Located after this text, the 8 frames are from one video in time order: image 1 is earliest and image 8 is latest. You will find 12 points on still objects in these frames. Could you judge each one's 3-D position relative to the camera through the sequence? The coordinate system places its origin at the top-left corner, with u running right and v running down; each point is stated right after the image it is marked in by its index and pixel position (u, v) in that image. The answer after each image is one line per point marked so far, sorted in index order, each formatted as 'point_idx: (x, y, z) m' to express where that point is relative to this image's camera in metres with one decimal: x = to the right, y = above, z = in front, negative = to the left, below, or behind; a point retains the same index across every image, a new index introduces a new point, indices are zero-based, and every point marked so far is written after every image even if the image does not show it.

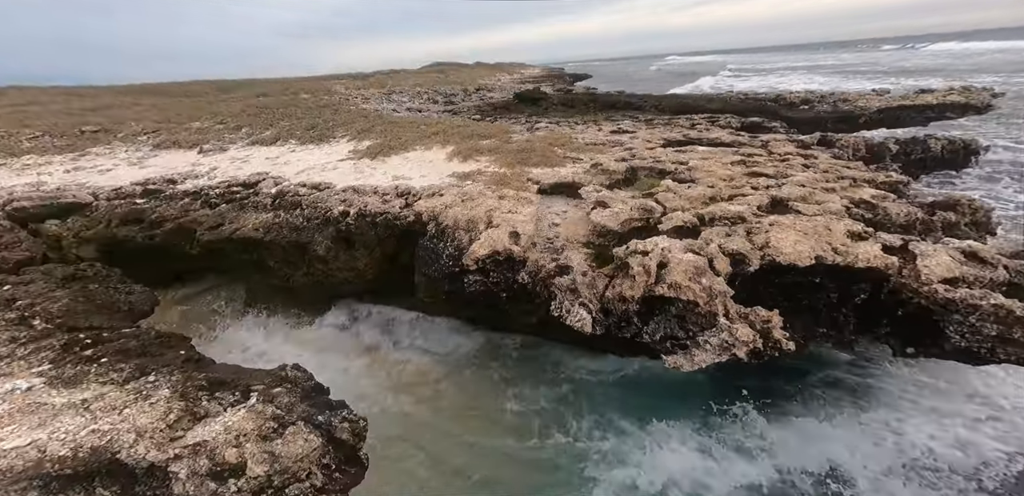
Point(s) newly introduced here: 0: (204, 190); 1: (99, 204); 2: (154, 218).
0: (-11.7, +2.3, +17.8) m
1: (-15.2, +1.3, +17.2) m
2: (-12.0, +0.5, +15.8) m
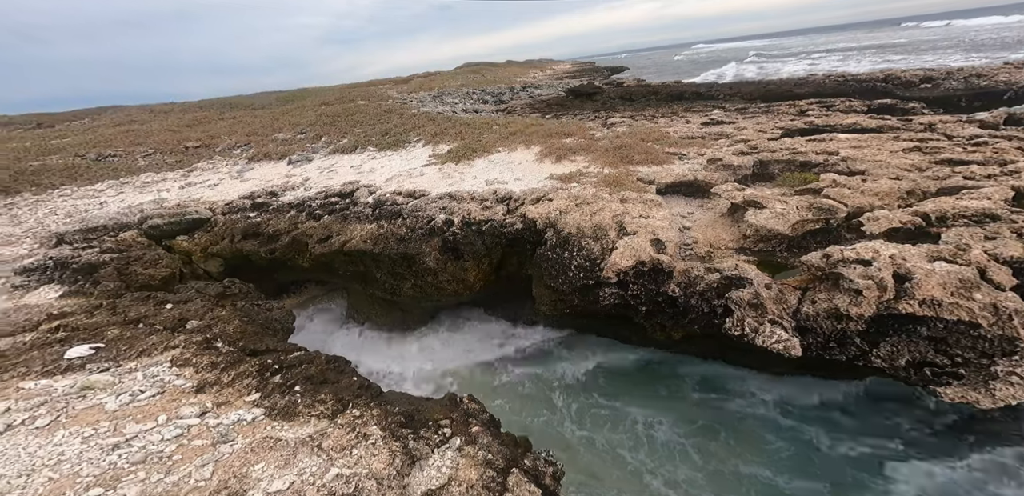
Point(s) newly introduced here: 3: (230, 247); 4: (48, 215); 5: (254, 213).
0: (-8.4, +2.0, +18.4) m
1: (-11.9, +0.9, +18.1) m
2: (-8.9, +0.1, +16.4) m
3: (-10.0, -0.3, +16.5) m
4: (-18.3, +1.0, +18.4) m
5: (-10.5, +1.3, +18.3) m
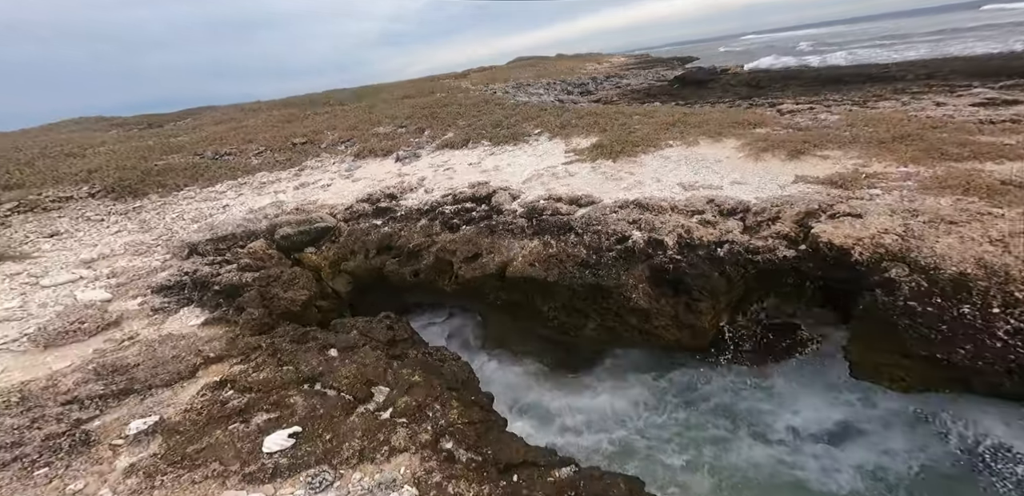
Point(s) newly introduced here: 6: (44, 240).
0: (-2.8, +1.6, +16.4) m
1: (-6.3, +0.6, +16.5) m
2: (-3.6, -0.3, +14.5) m
3: (-4.7, -0.7, +14.7) m
4: (-12.7, +0.8, +17.5) m
5: (-5.0, +1.0, +16.5) m
6: (-16.5, +0.2, +16.0) m
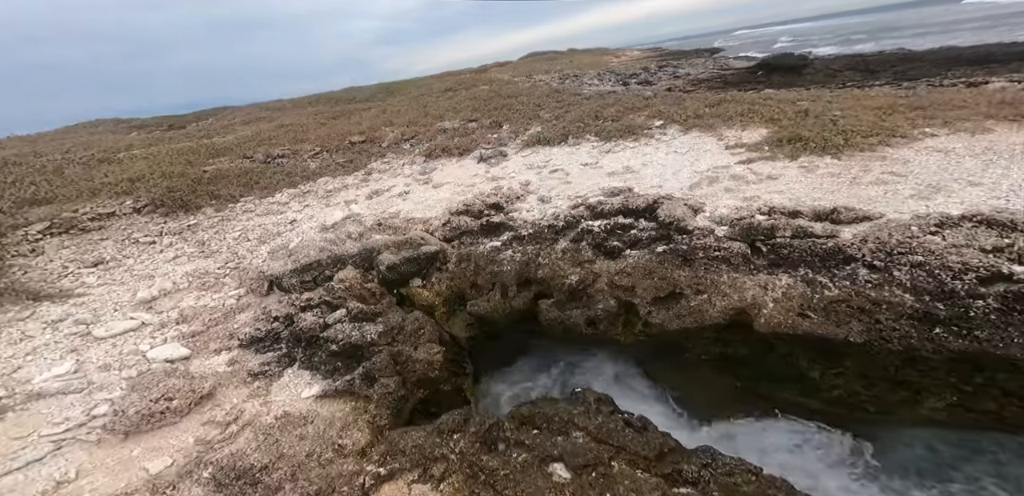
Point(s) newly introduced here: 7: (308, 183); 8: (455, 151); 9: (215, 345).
0: (+1.7, +0.9, +12.9) m
1: (-1.8, -0.1, +13.1) m
2: (+0.9, -1.0, +11.0) m
3: (-0.2, -1.4, +11.3) m
4: (-8.2, -0.1, +14.2) m
5: (-0.4, +0.2, +13.0) m
6: (-12.0, -0.7, +12.7) m
7: (-8.4, +2.7, +18.9) m
8: (-2.5, +4.1, +20.2) m
9: (-7.3, -2.2, +11.1) m
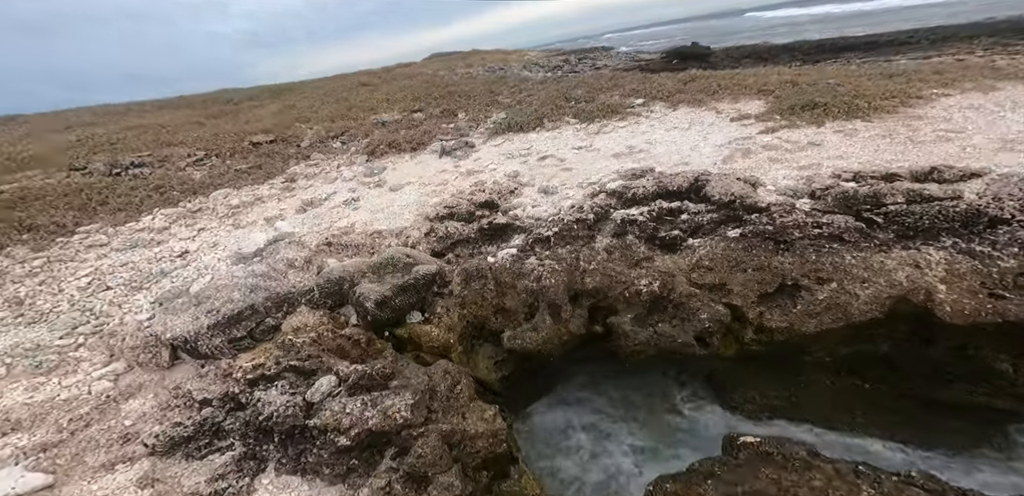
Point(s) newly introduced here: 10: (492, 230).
0: (+2.0, +1.0, +10.5) m
1: (-1.3, -0.5, +9.8) m
2: (+1.9, -1.0, +8.5) m
3: (+0.8, -1.5, +8.5) m
4: (-7.7, -1.1, +9.2) m
5: (0.0, +0.1, +10.1) m
6: (-10.9, -2.1, +6.8) m
7: (-9.5, +1.5, +13.7) m
8: (-4.3, +3.5, +16.4) m
9: (-5.8, -3.0, +6.4) m
10: (-0.5, +0.4, +10.6) m
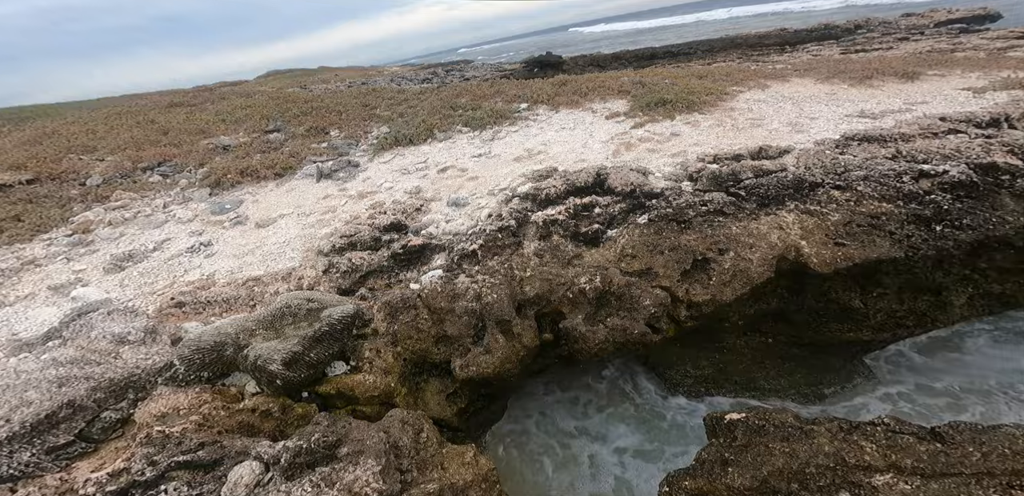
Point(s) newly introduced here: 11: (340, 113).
0: (0.0, +0.8, +10.2) m
1: (-2.6, -1.1, +8.5) m
2: (+0.9, -1.0, +8.3) m
3: (0.0, -1.7, +7.9) m
4: (-8.3, -2.6, +5.9) m
5: (-1.6, -0.4, +9.2) m
6: (-10.4, -3.9, +2.6) m
7: (-11.8, -0.6, +9.6) m
8: (-8.1, +2.0, +13.9) m
9: (-5.4, -4.1, +3.8) m
10: (-2.2, -0.1, +9.5) m
11: (-7.8, +5.7, +19.2) m
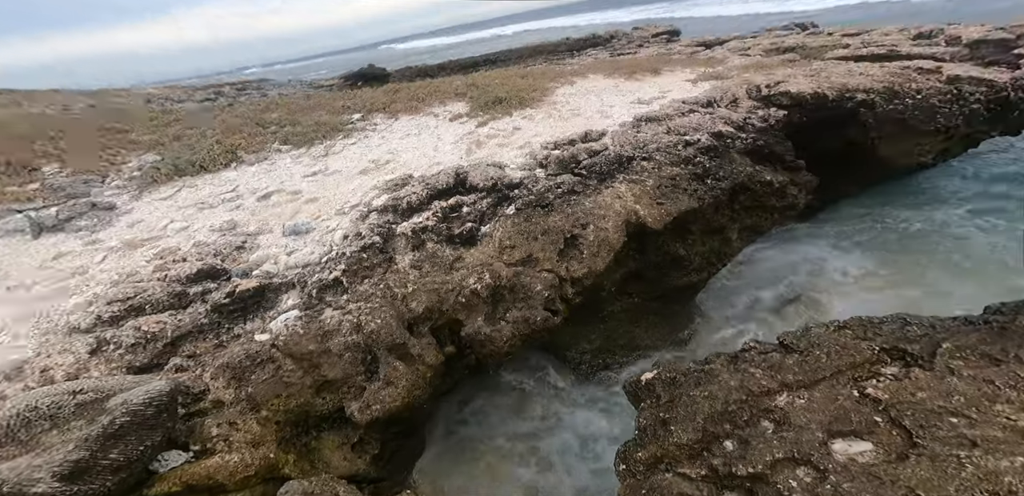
0: (-2.7, +0.4, +9.2) m
1: (-4.2, -1.8, +6.8) m
2: (-0.9, -1.0, +7.7) m
3: (-1.5, -1.9, +7.0) m
4: (-8.4, -4.3, +2.5) m
5: (-3.6, -1.0, +7.8) m
6: (-9.0, -5.8, -1.3) m
7: (-13.2, -3.3, +4.9) m
8: (-11.7, -0.3, +10.2) m
9: (-4.7, -5.0, +1.5) m
10: (-4.4, -0.9, +7.9) m
11: (-13.8, +3.0, +15.4) m
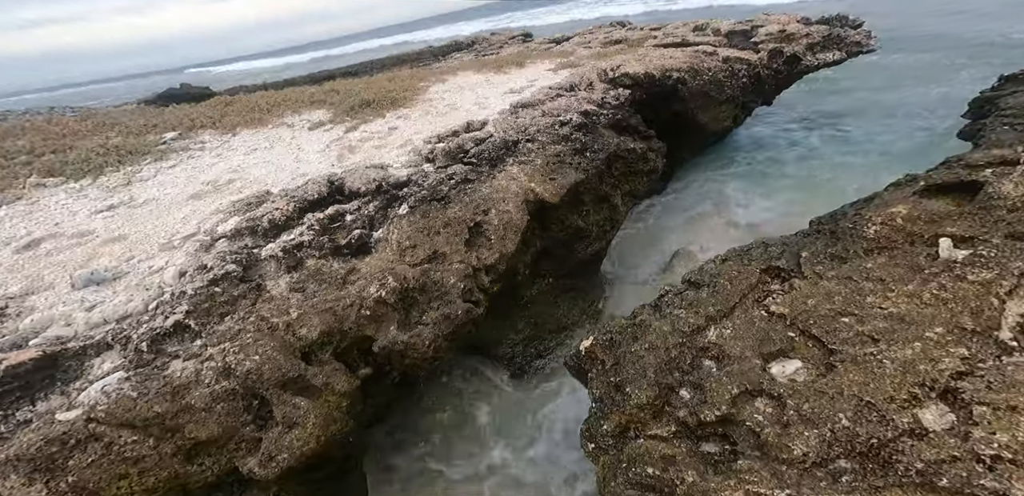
0: (-4.5, 0.0, +7.8) m
1: (-5.0, -2.4, +5.1) m
2: (-2.1, -1.1, +6.7) m
3: (-2.4, -2.0, +5.9) m
4: (-7.5, -5.4, 0.0) m
5: (-4.7, -1.5, +6.2) m
6: (-7.0, -6.8, -3.9) m
7: (-12.8, -5.3, +1.2) m
8: (-13.1, -2.3, +6.7) m
9: (-3.6, -5.4, -0.2) m
10: (-5.5, -1.6, +6.1) m
11: (-16.9, +0.4, +11.2) m
